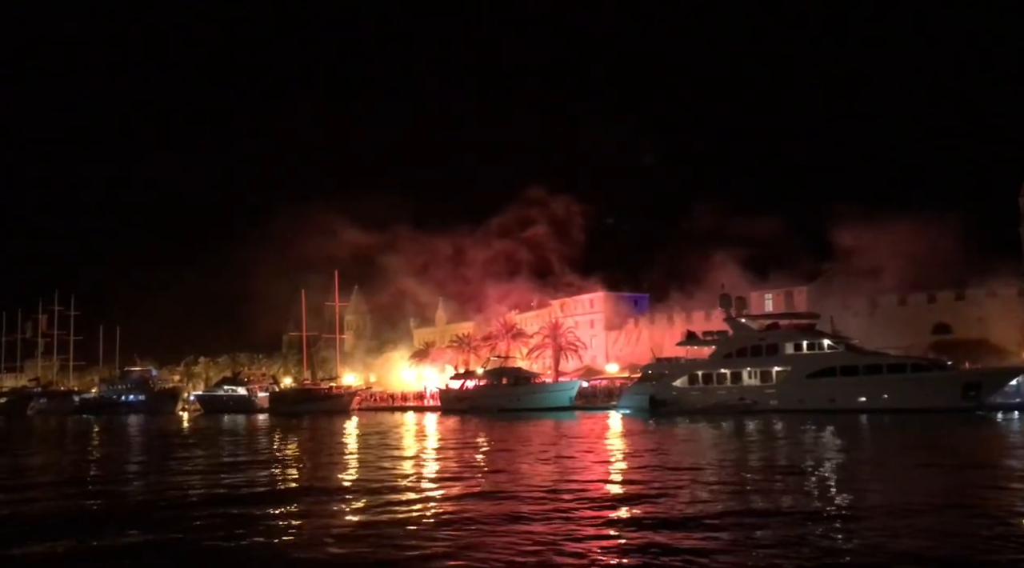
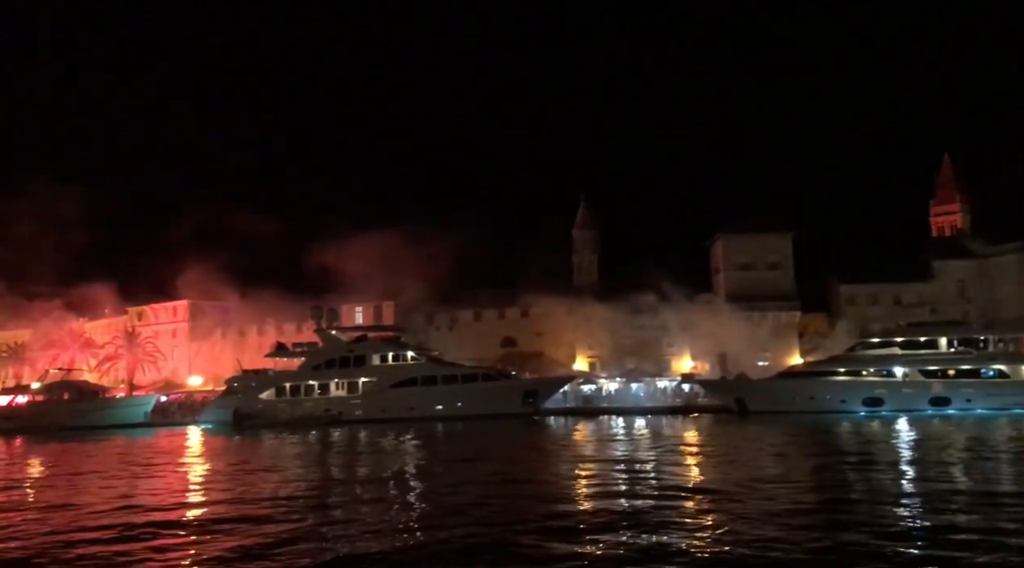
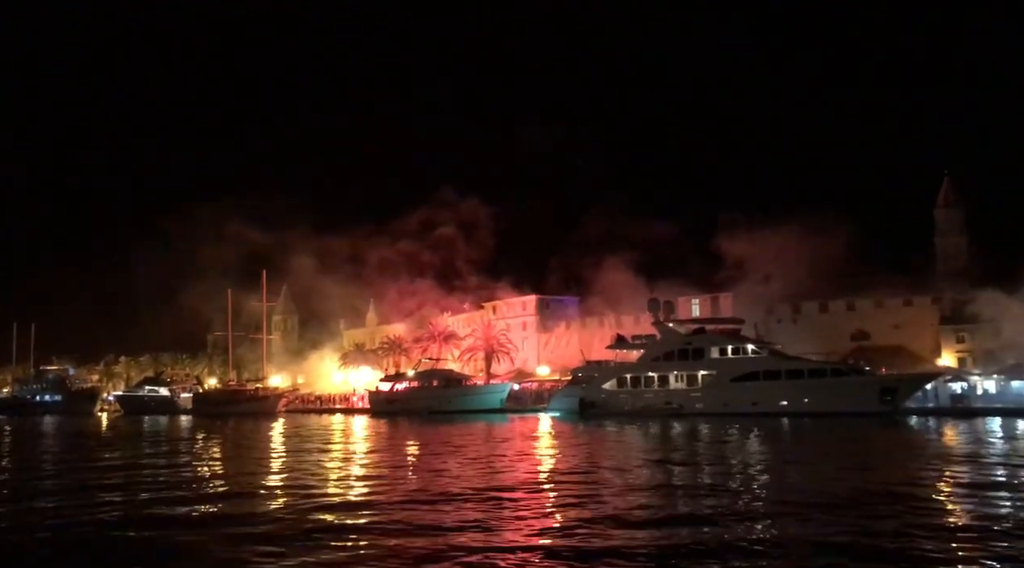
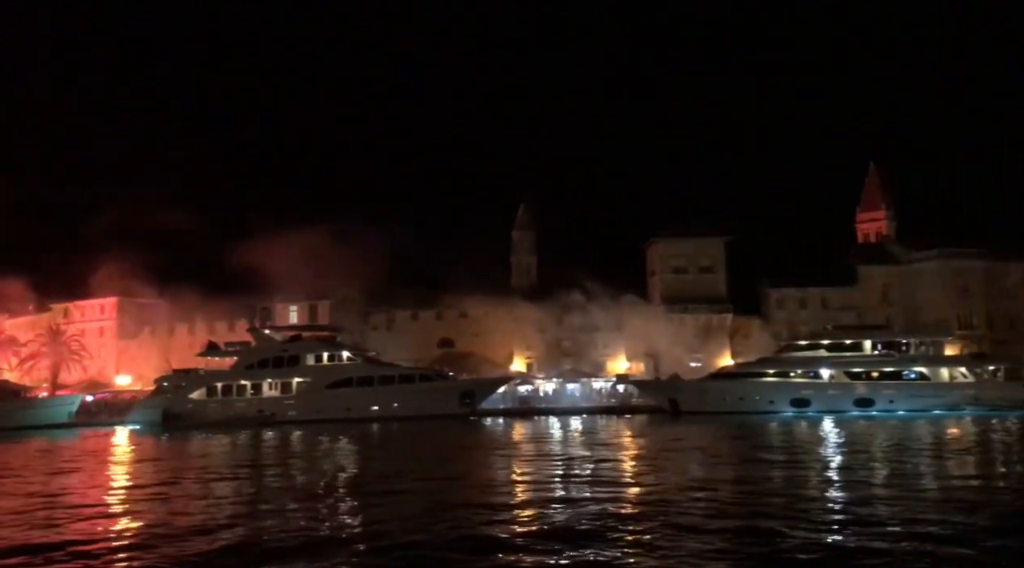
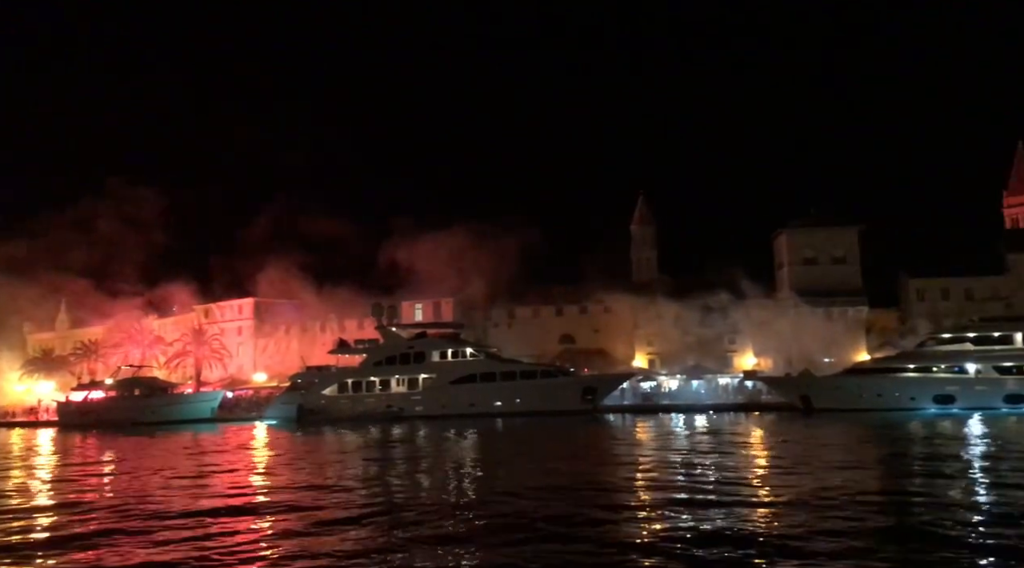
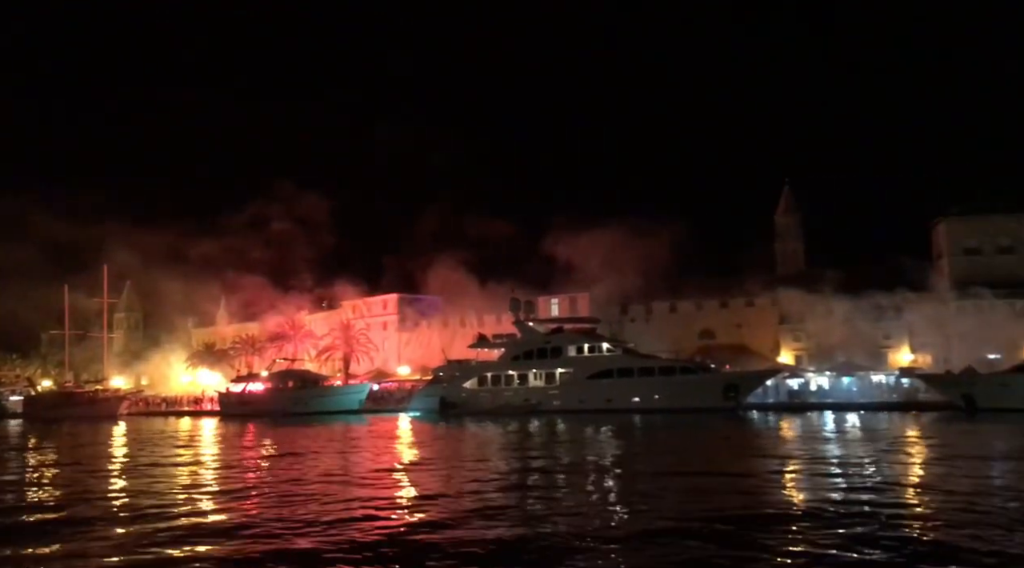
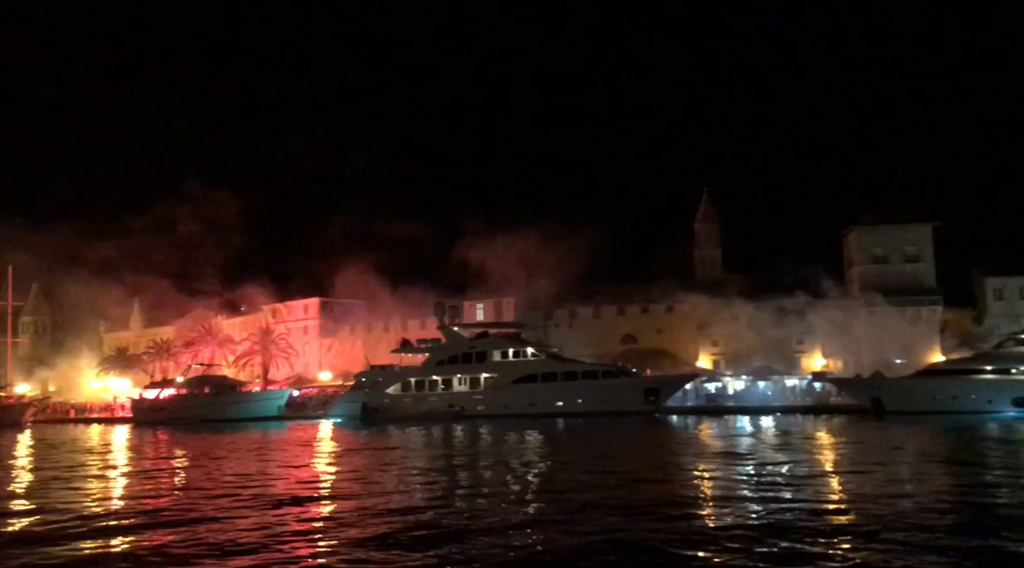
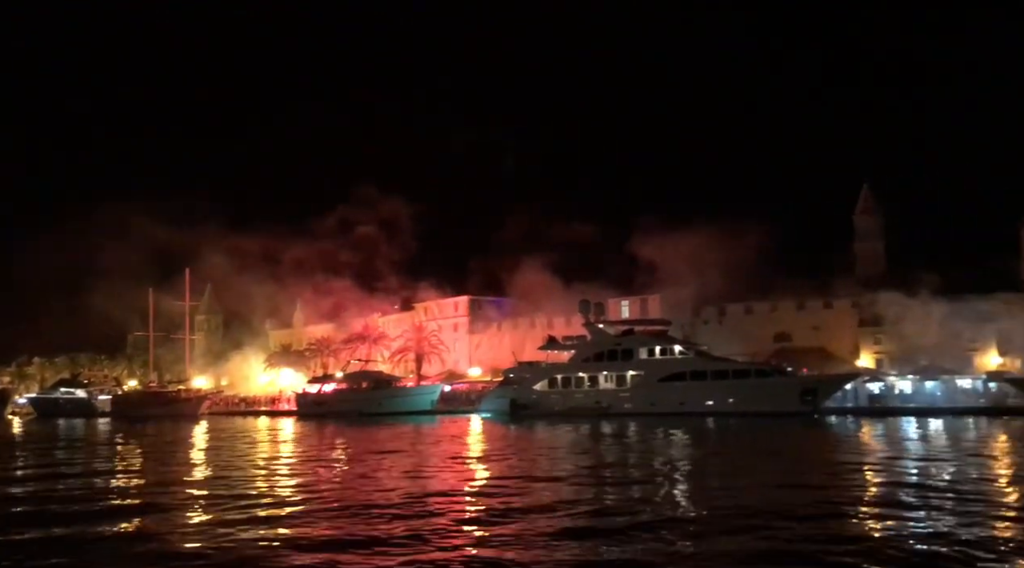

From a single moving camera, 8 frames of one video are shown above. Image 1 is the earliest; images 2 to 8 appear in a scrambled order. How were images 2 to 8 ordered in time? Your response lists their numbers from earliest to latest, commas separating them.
3, 8, 6, 7, 5, 2, 4
